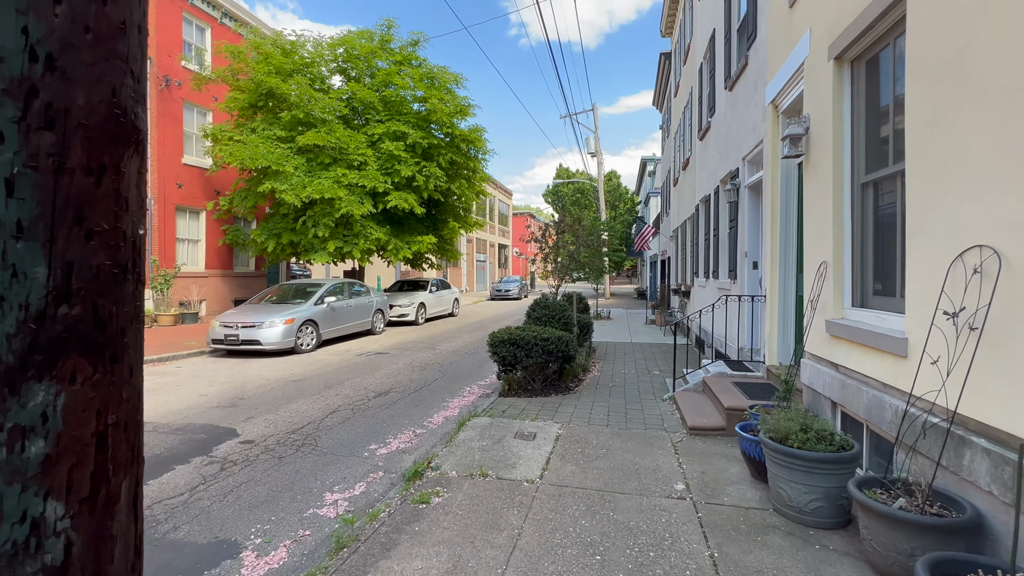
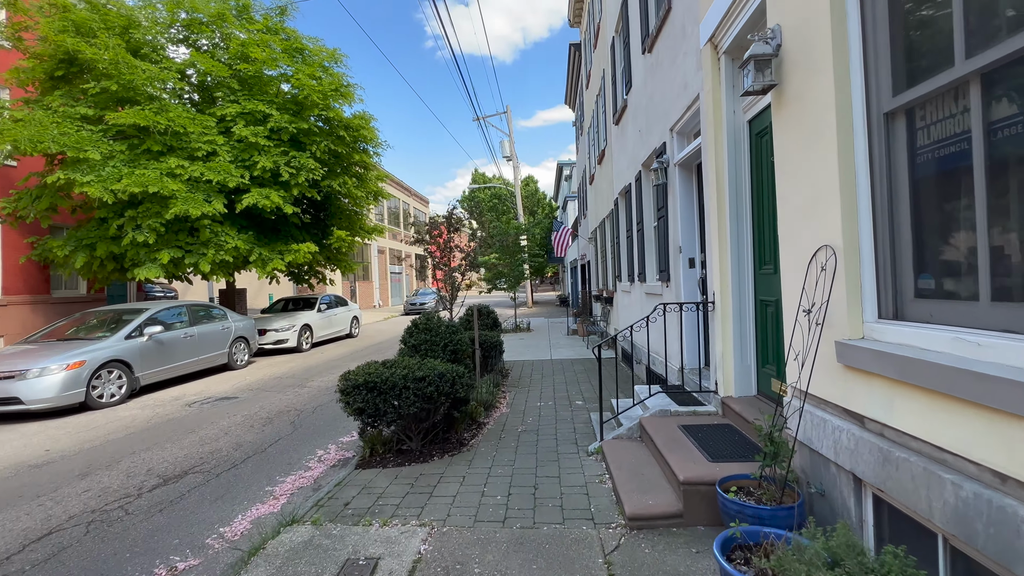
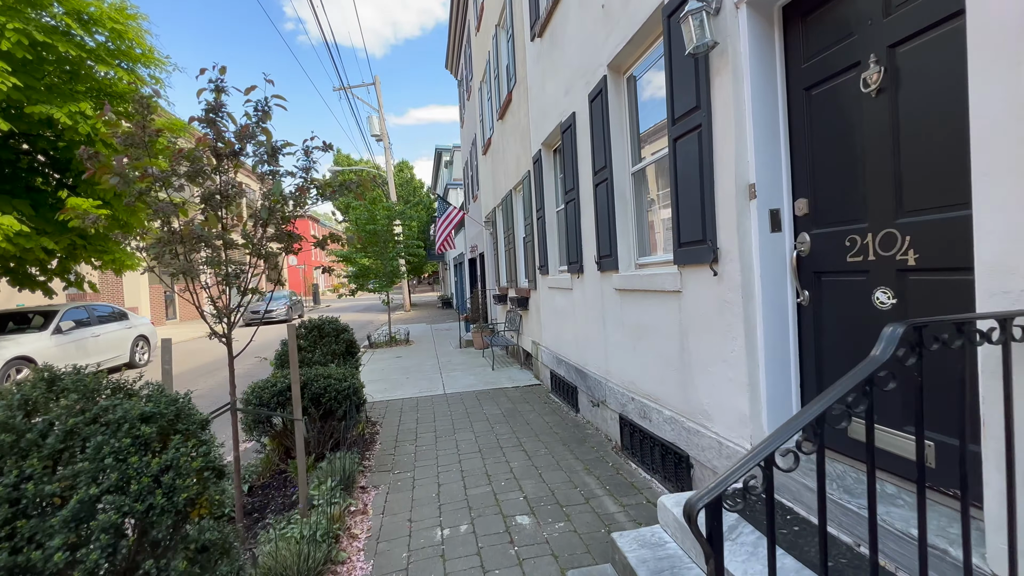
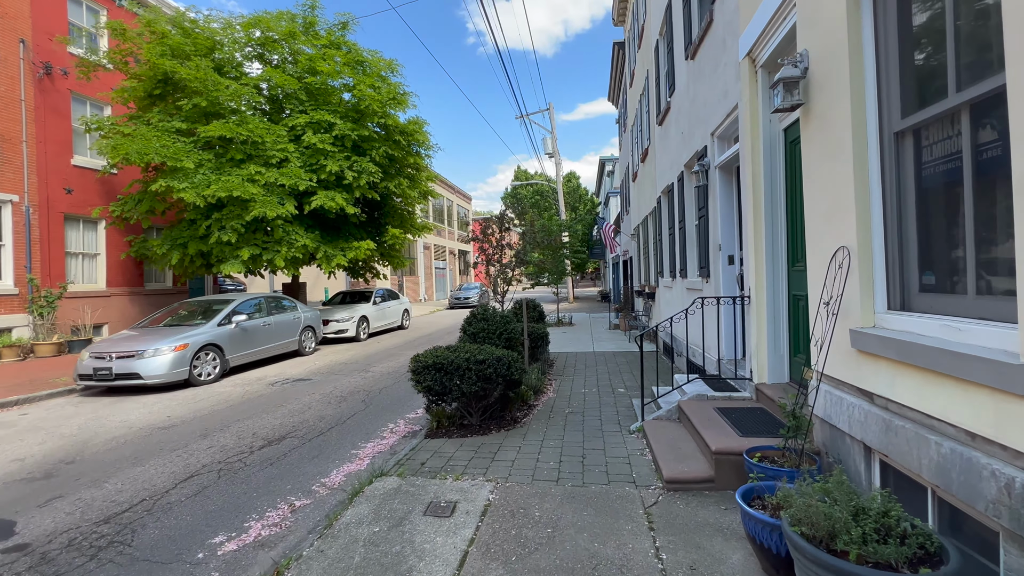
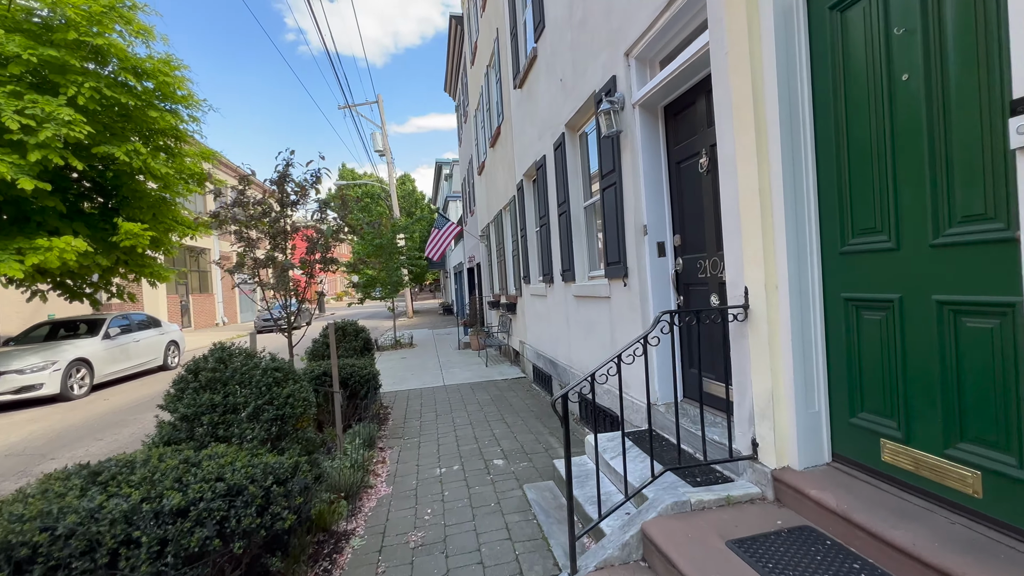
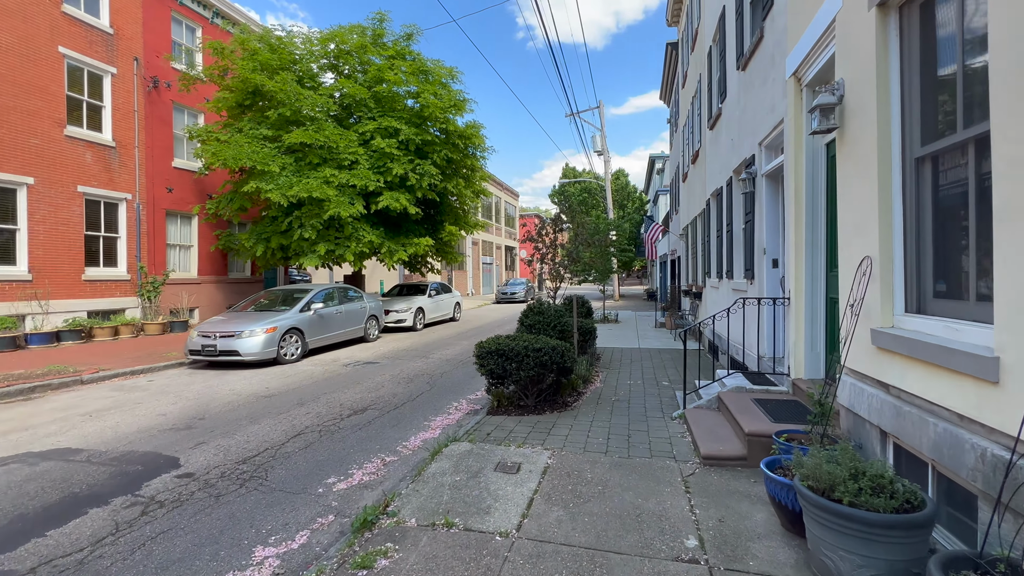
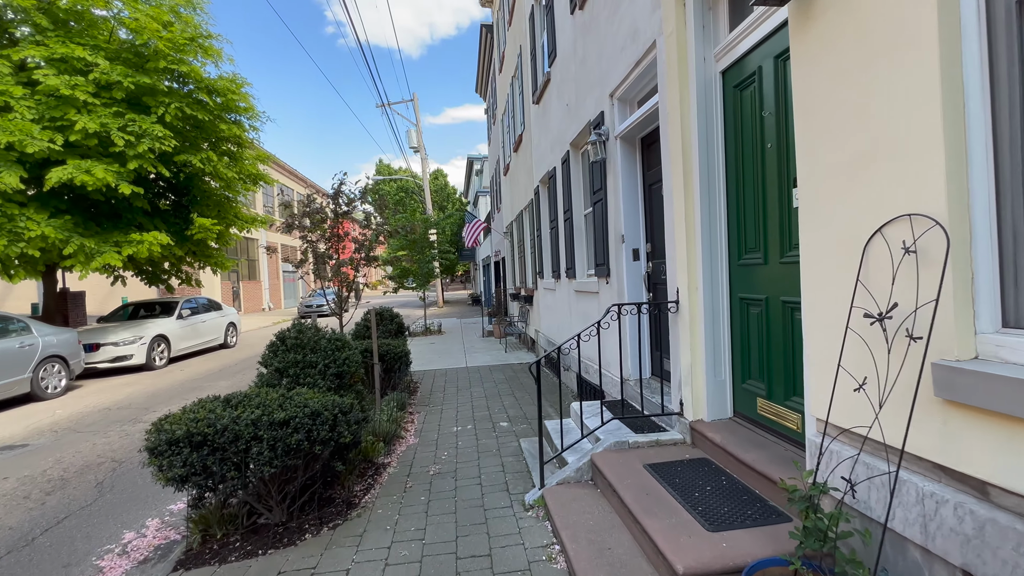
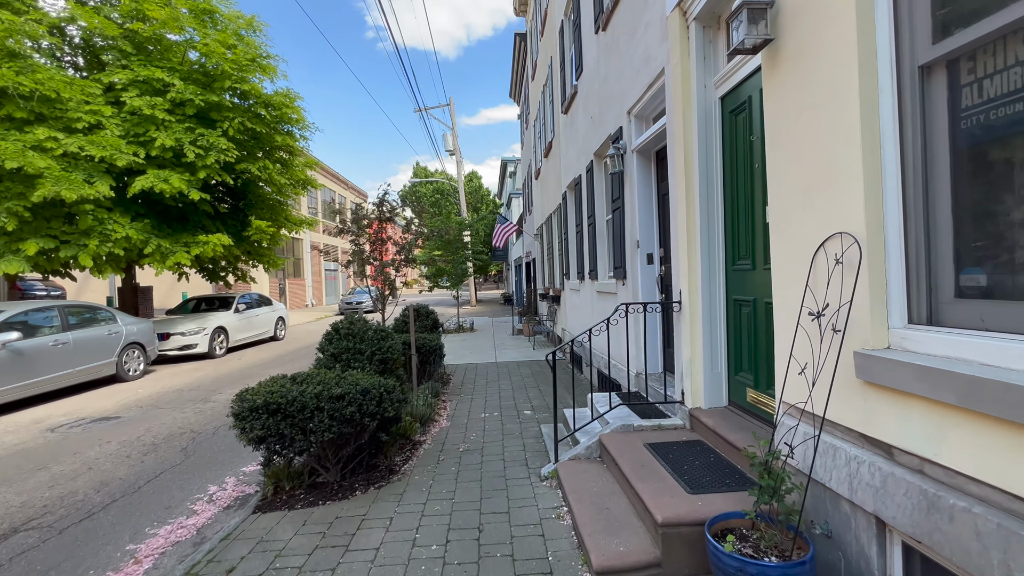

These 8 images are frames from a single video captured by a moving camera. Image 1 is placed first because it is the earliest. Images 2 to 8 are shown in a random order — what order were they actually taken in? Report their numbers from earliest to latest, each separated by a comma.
6, 4, 2, 8, 7, 5, 3
